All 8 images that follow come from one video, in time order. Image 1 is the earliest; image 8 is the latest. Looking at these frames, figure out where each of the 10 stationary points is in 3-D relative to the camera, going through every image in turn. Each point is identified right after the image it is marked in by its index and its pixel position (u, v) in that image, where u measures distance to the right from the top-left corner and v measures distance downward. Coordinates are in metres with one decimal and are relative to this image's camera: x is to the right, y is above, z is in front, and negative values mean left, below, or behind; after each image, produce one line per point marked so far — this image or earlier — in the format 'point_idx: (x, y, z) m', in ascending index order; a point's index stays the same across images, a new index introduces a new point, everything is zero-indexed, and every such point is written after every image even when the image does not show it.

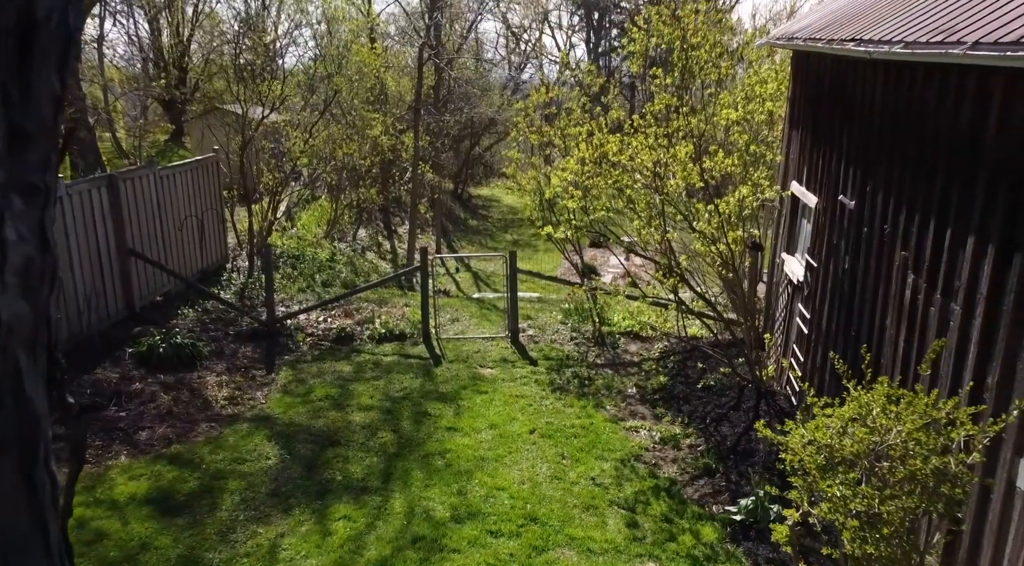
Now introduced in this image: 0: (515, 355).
0: (0.0, -0.8, +9.1) m
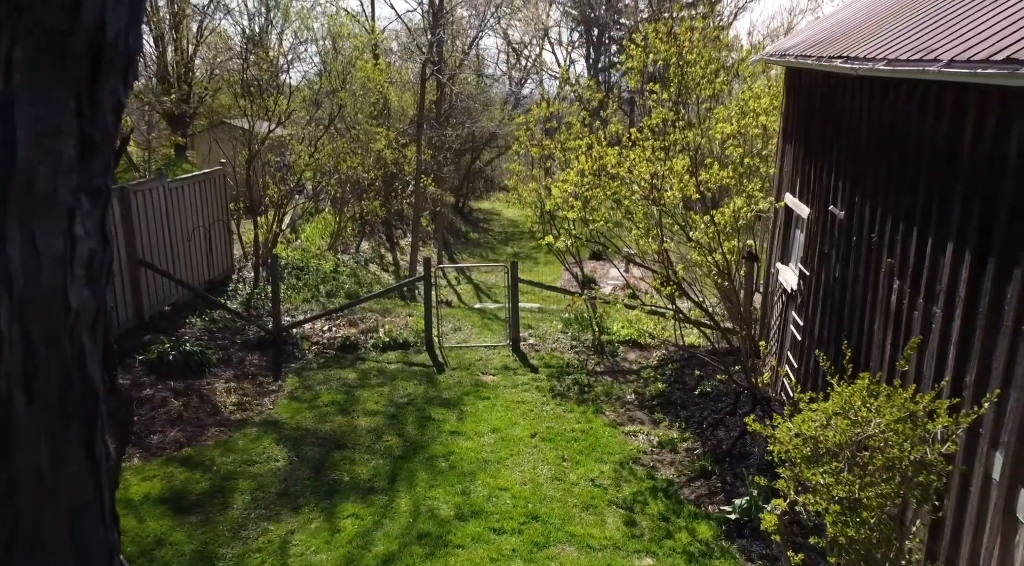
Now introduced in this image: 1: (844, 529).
0: (0.0, -0.9, +9.3) m
1: (+1.3, -1.0, +3.3) m
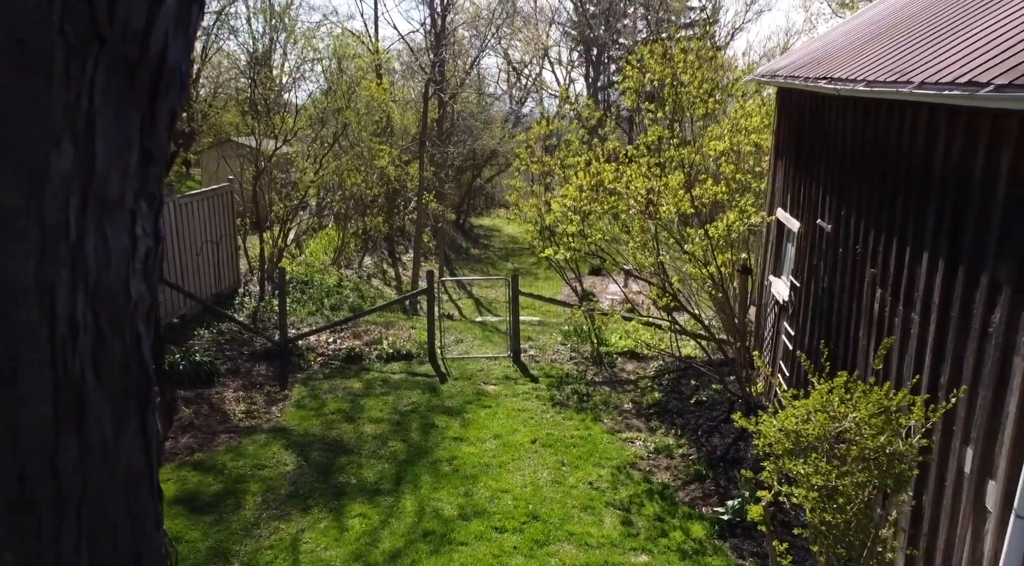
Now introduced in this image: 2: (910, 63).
0: (+0.1, -1.0, +9.5) m
1: (+1.3, -1.0, +3.6) m
2: (+2.1, +1.2, +4.4) m
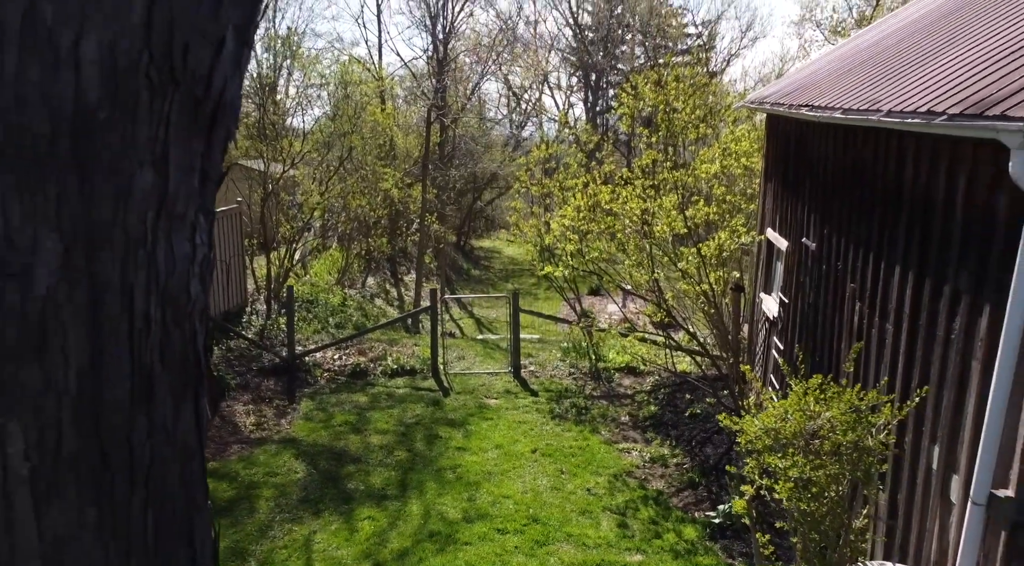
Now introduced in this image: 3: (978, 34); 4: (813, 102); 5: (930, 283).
0: (+0.1, -1.2, +9.8) m
1: (+1.3, -1.0, +3.9) m
2: (+2.1, +1.1, +4.8) m
3: (+2.7, +1.4, +4.7) m
4: (+2.2, +1.3, +6.0) m
5: (+2.1, 0.0, +4.2) m
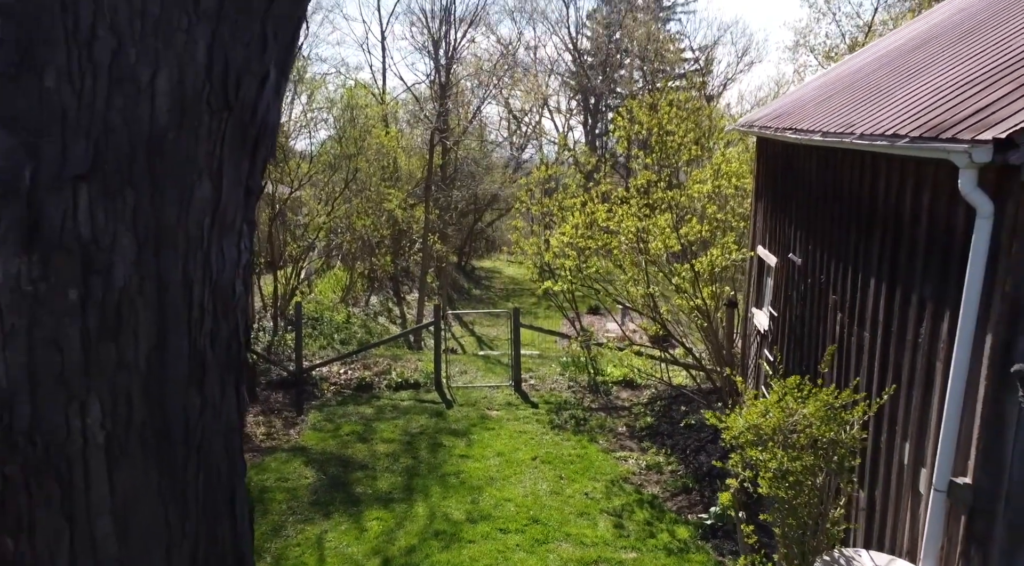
0: (+0.1, -1.4, +10.1) m
1: (+1.3, -1.1, +4.2) m
2: (+2.1, +1.0, +5.2) m
3: (+2.7, +1.4, +5.1) m
4: (+2.2, +1.2, +6.3) m
5: (+2.1, 0.0, +4.5) m
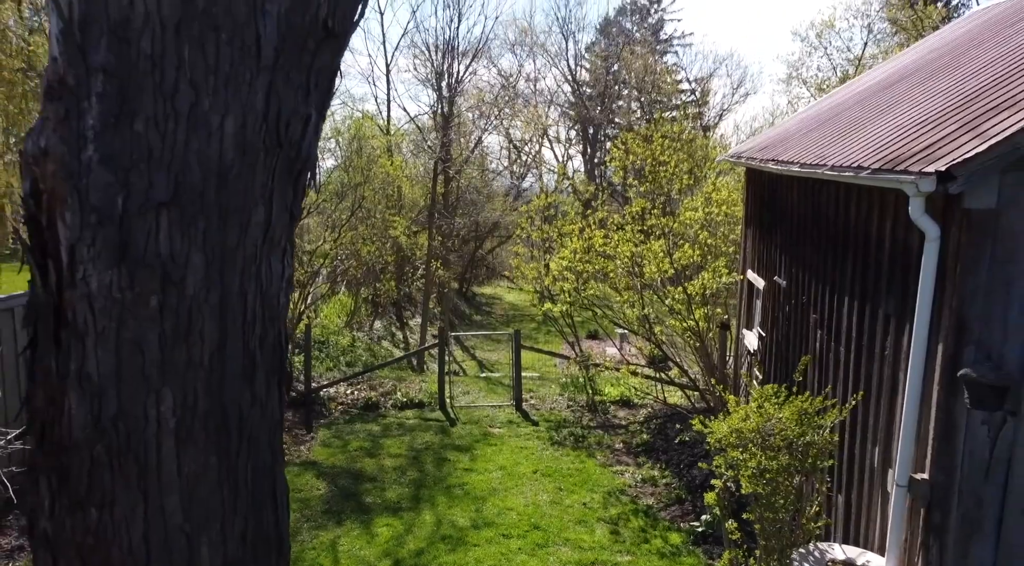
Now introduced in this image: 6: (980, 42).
0: (+0.1, -1.7, +10.5) m
1: (+1.4, -1.1, +4.6) m
2: (+2.1, +0.9, +5.6) m
3: (+2.7, +1.2, +5.6) m
4: (+2.2, +1.0, +6.8) m
5: (+2.1, -0.1, +5.0) m
6: (+3.6, +1.8, +6.3) m
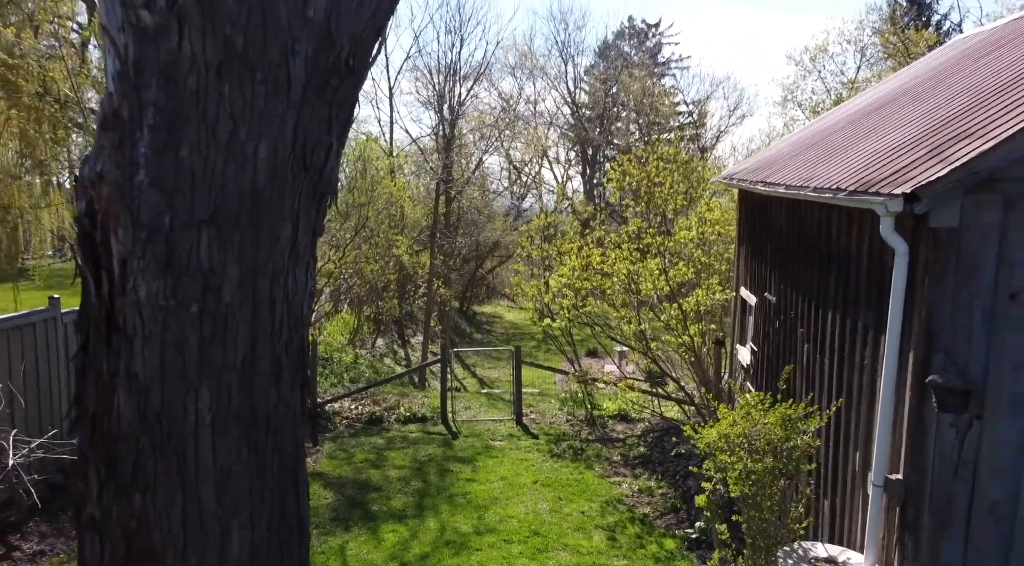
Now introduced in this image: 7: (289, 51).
0: (+0.1, -1.9, +10.8) m
1: (+1.4, -1.2, +4.9) m
2: (+2.2, +0.8, +6.0) m
3: (+2.7, +1.1, +6.0) m
4: (+2.2, +0.9, +7.2) m
5: (+2.1, -0.2, +5.3) m
6: (+3.6, +1.7, +6.7) m
7: (-0.8, +0.8, +2.9) m
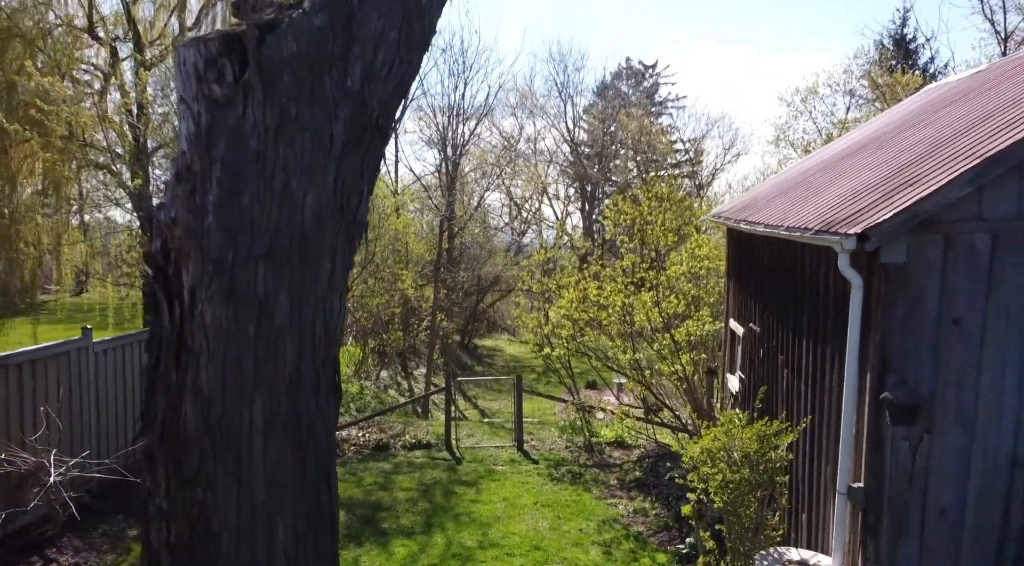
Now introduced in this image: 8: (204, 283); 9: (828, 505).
0: (+0.1, -2.4, +11.3) m
1: (+1.4, -1.4, +5.4) m
2: (+2.2, +0.6, +6.6) m
3: (+2.7, +0.9, +6.6) m
4: (+2.2, +0.6, +7.8) m
5: (+2.2, -0.4, +5.9) m
6: (+3.6, +1.4, +7.3) m
7: (-0.8, +0.7, +3.6) m
8: (-1.3, 0.0, +3.5) m
9: (+2.1, -1.5, +5.6) m
